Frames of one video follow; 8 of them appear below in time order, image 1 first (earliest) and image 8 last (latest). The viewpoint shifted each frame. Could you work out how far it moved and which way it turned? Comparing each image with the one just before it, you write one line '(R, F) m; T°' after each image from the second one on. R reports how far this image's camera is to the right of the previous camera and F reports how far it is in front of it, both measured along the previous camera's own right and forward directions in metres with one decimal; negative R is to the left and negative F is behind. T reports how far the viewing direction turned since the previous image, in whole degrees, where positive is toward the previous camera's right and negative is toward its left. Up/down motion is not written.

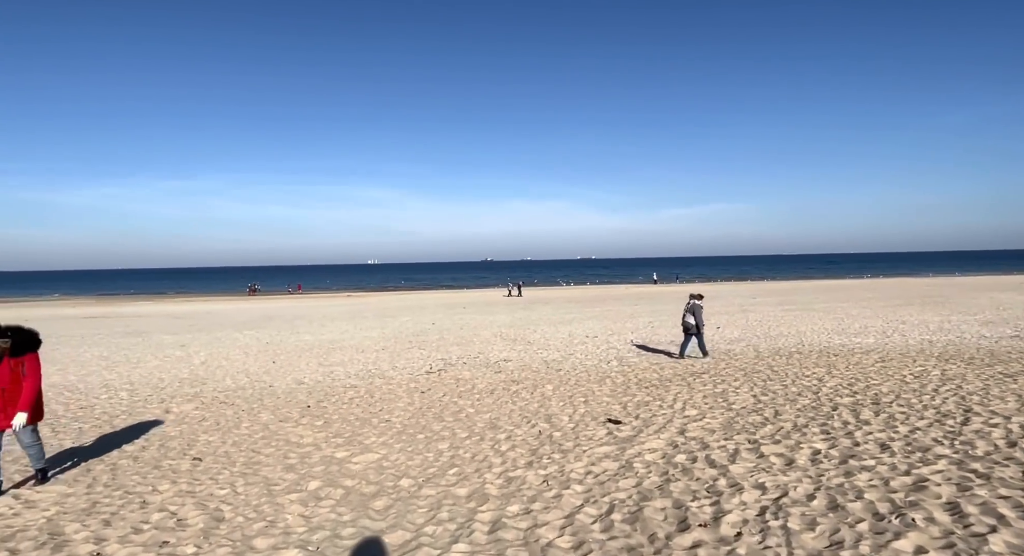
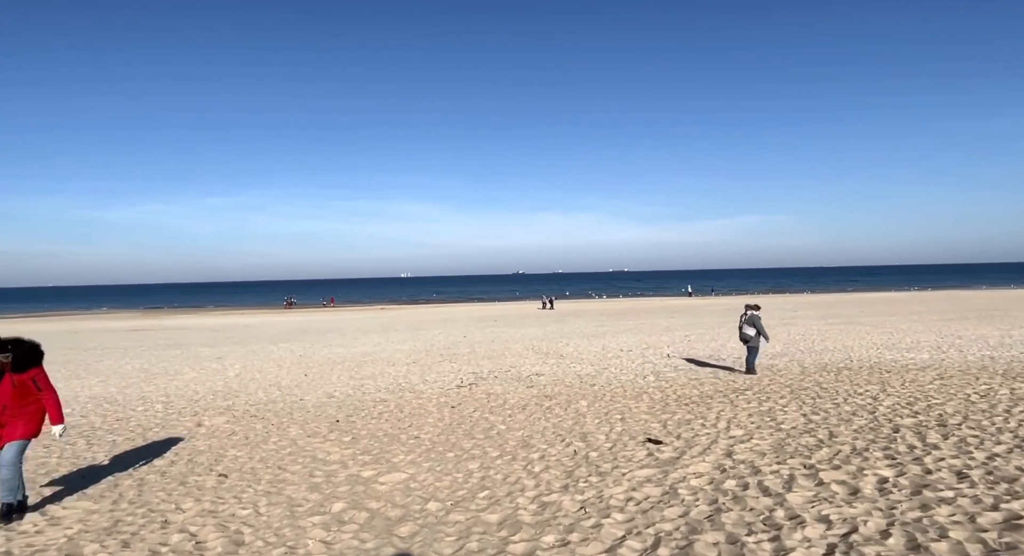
(0.0, +0.2) m; -3°
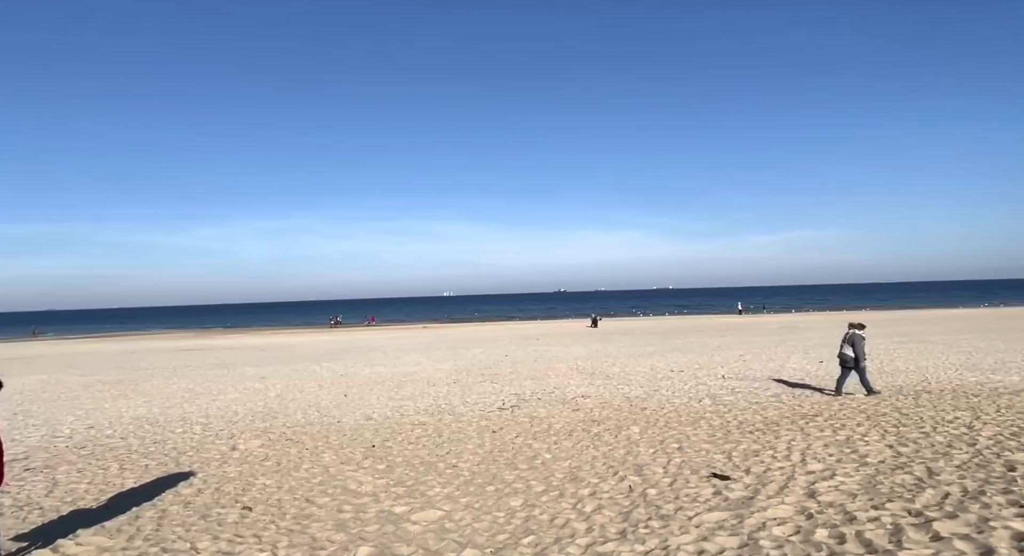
(0.0, +0.5) m; -4°
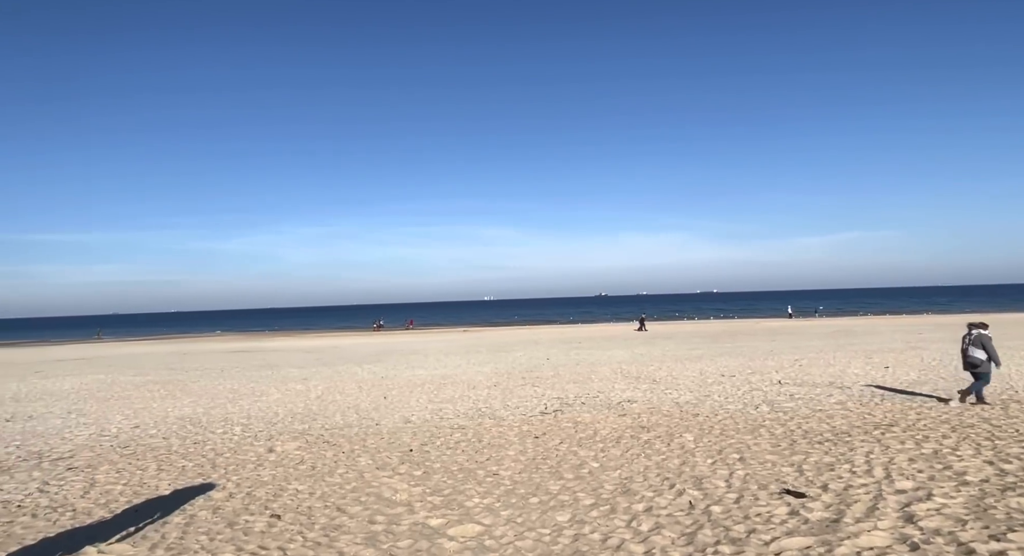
(0.0, +0.4) m; -4°
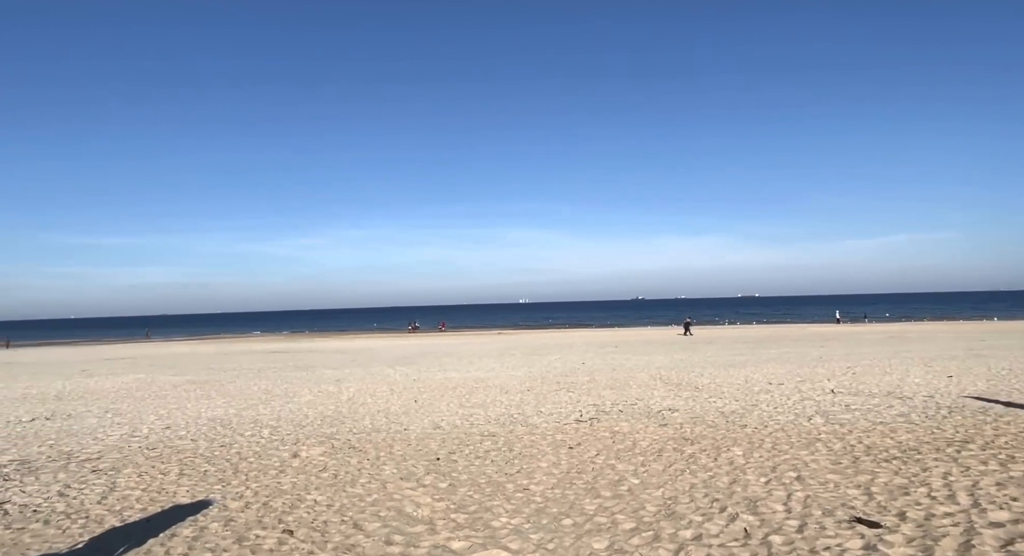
(0.0, +0.4) m; -3°
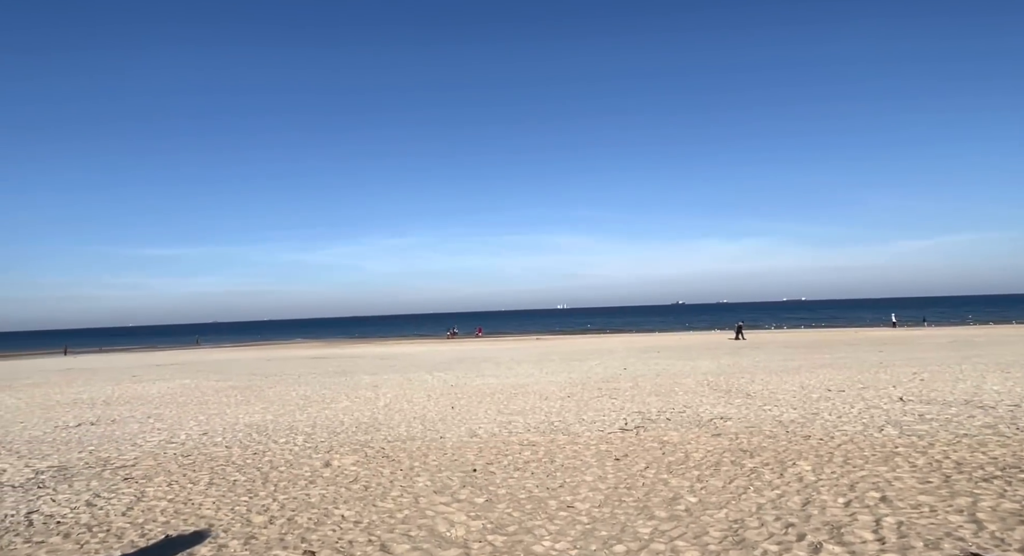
(0.0, +0.5) m; -3°
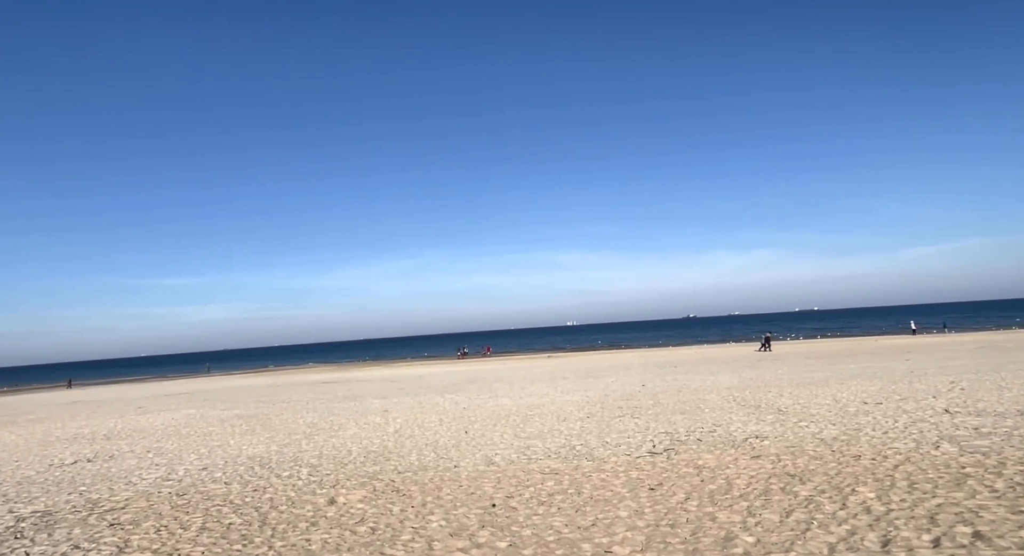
(-0.1, +0.6) m; -1°
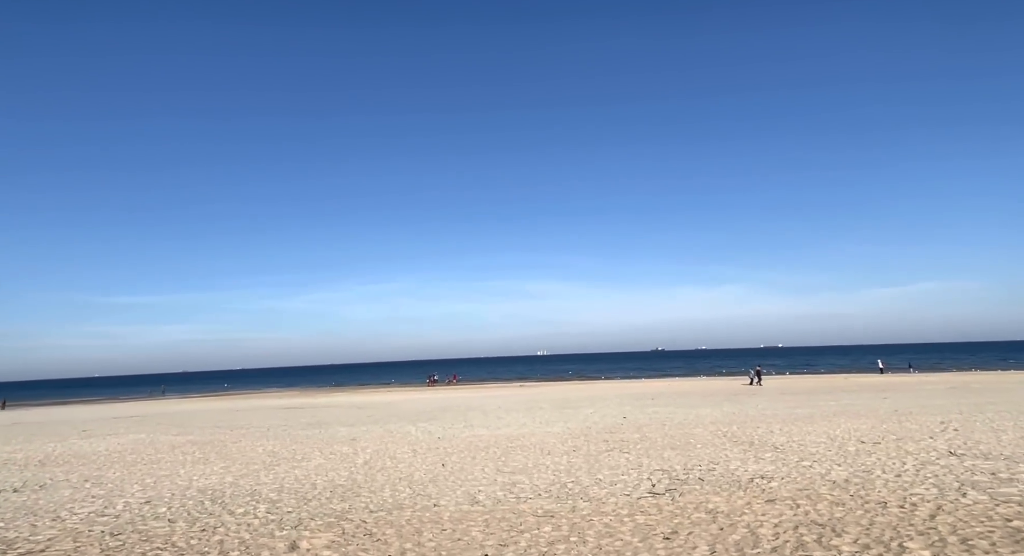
(-0.3, +0.7) m; +3°
